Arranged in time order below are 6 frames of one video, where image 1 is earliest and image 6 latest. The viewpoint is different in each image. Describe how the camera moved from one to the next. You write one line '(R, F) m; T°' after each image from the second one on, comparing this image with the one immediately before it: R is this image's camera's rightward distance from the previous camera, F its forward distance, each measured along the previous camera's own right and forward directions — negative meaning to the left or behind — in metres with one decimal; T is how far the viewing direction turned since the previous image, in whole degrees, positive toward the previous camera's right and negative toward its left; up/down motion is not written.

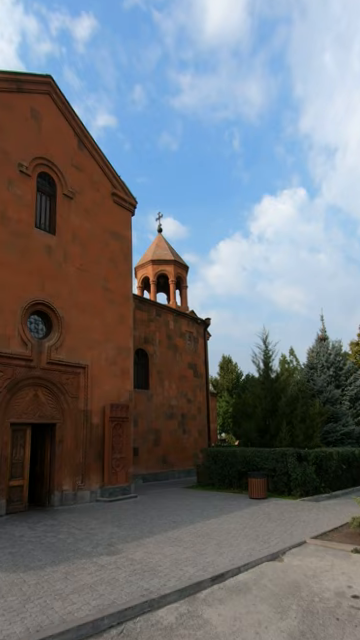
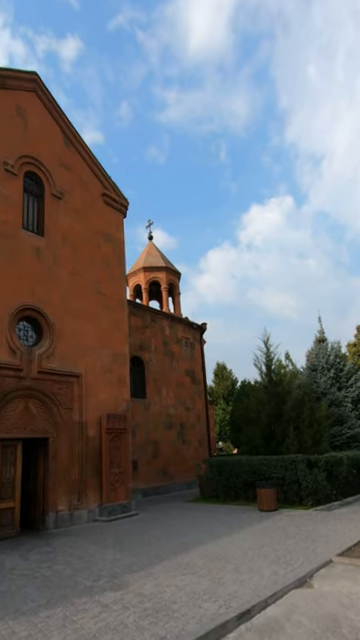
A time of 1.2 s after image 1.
(-0.2, +0.7) m; +1°
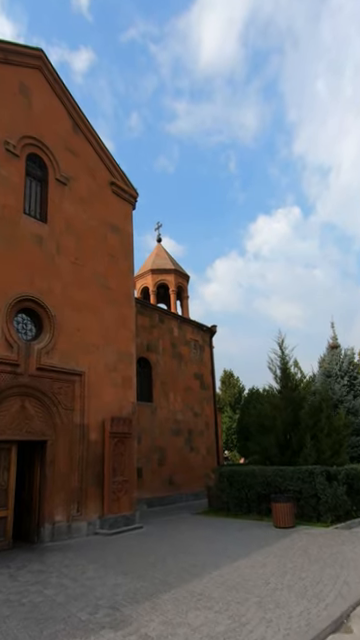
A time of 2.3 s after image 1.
(-0.1, +0.8) m; -1°
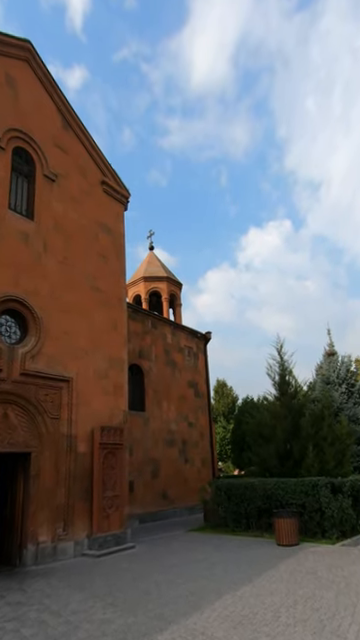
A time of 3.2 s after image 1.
(-0.1, +0.6) m; +1°
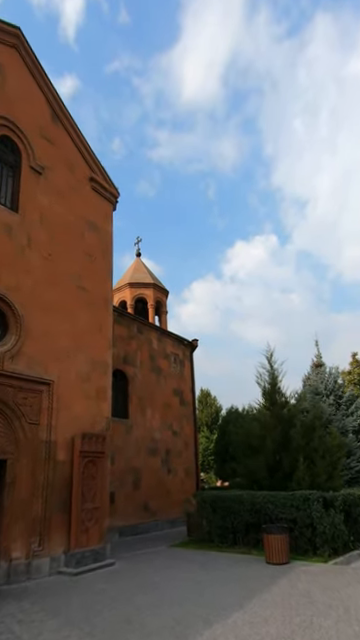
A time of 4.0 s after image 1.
(-0.1, +0.4) m; +2°
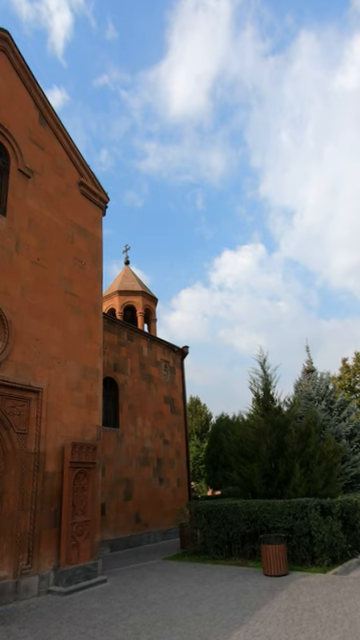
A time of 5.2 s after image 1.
(-0.1, +0.2) m; +2°
